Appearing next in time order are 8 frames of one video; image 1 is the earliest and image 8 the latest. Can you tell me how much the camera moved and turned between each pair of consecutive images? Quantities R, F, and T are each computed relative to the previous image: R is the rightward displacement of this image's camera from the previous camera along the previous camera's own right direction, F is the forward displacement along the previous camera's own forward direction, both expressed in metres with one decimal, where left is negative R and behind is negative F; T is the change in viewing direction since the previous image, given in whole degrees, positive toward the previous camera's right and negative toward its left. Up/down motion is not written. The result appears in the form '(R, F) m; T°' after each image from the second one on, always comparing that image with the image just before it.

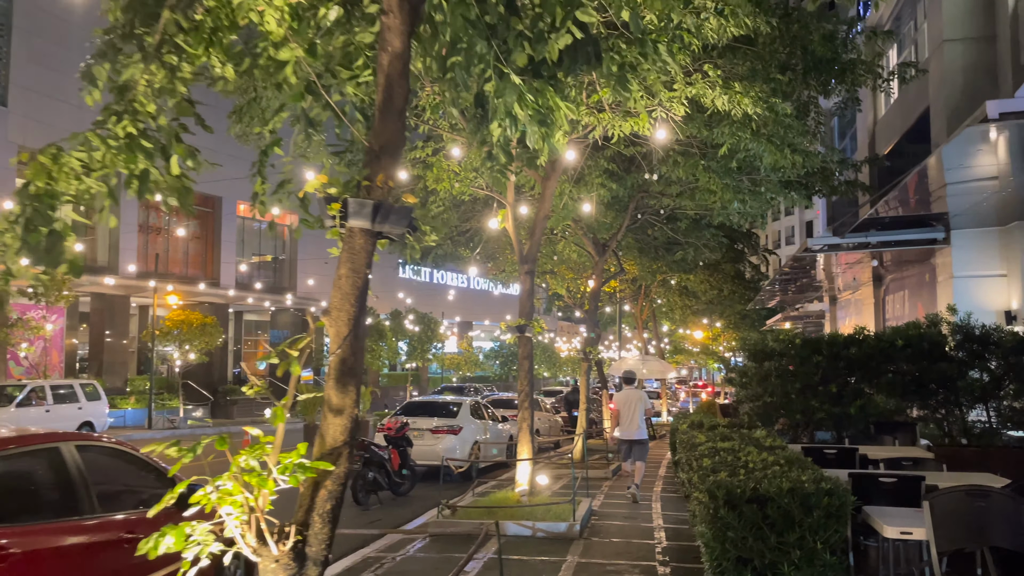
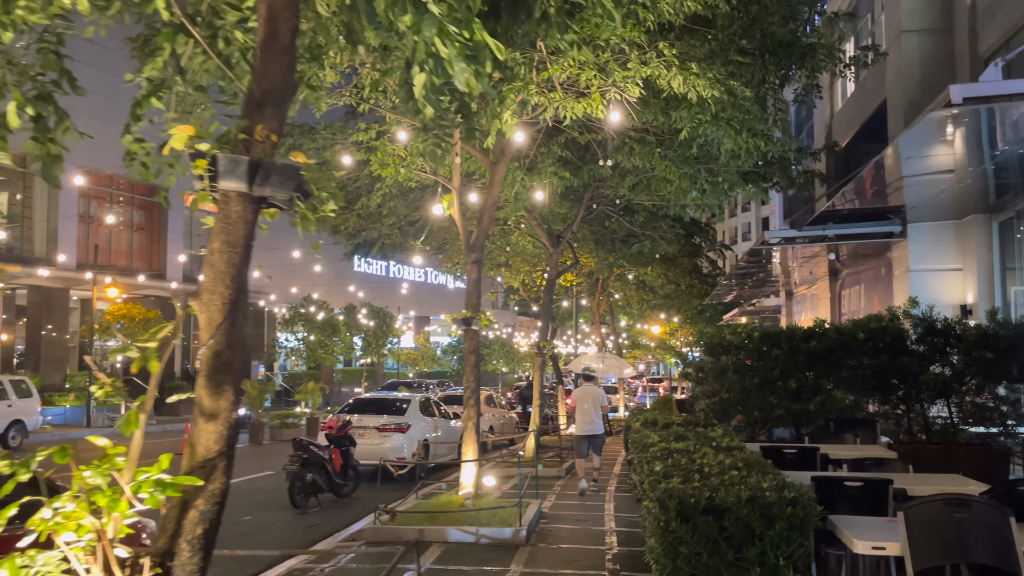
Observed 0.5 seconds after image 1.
(+0.2, +0.6) m; +3°
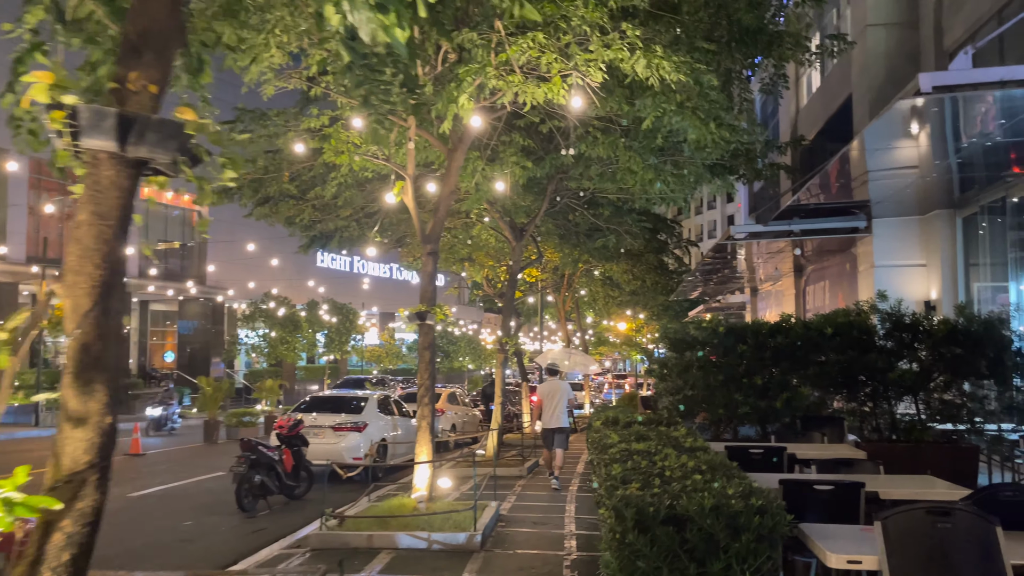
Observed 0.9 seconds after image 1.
(+0.1, +0.4) m; +2°
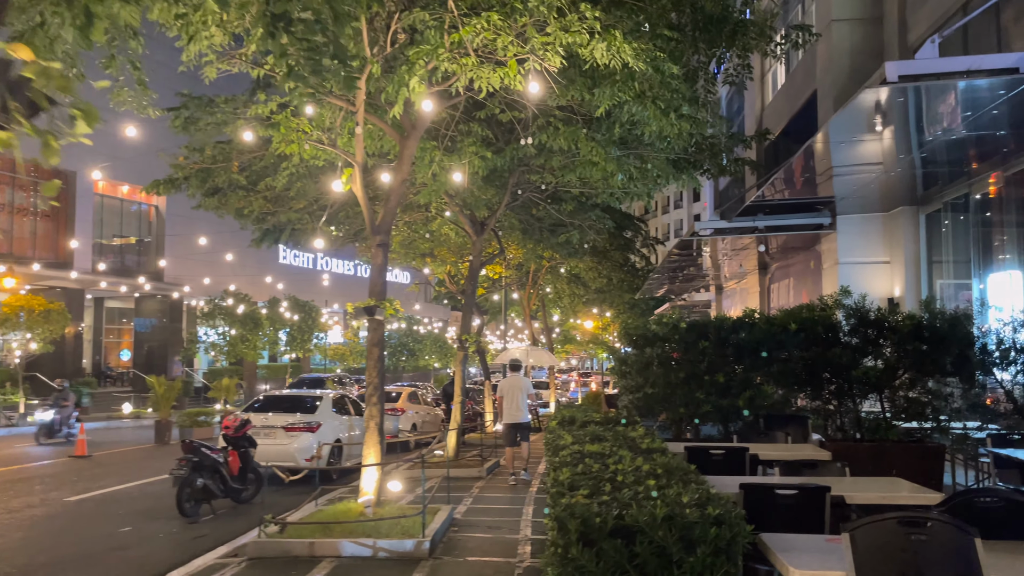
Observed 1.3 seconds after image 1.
(+0.2, +0.4) m; +2°
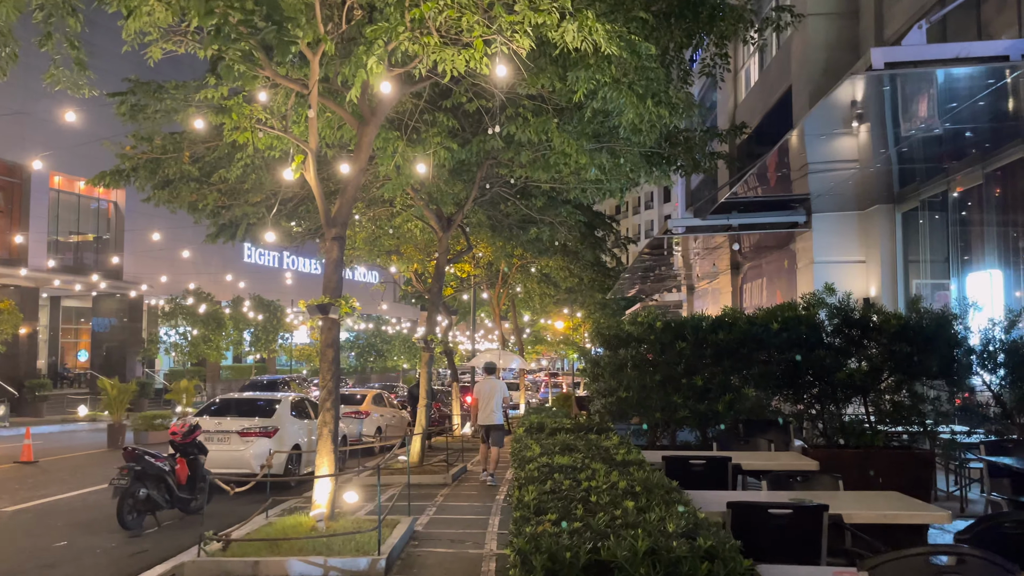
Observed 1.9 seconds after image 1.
(+0.1, +0.6) m; +2°
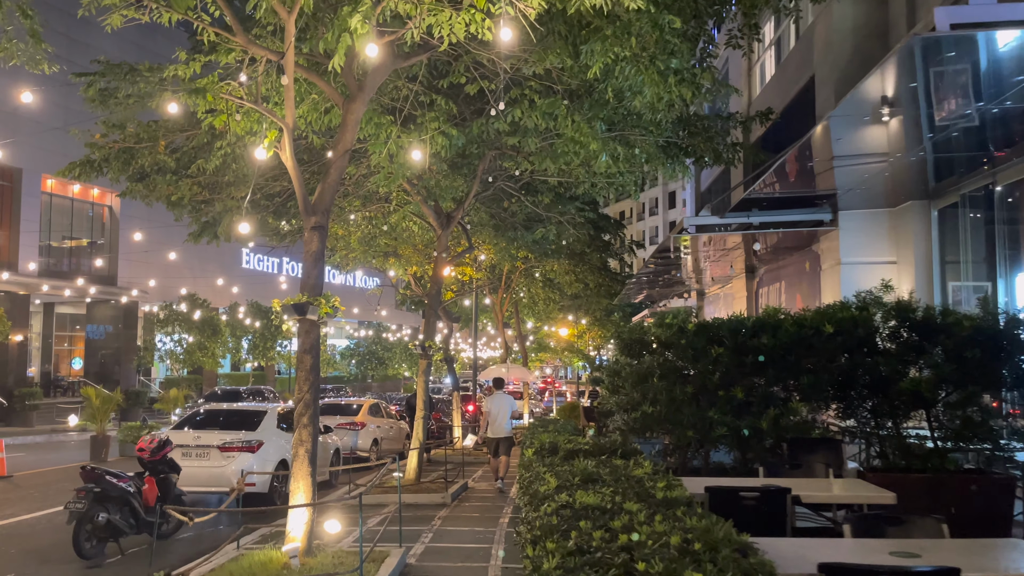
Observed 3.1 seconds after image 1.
(0.0, +1.1) m; 0°
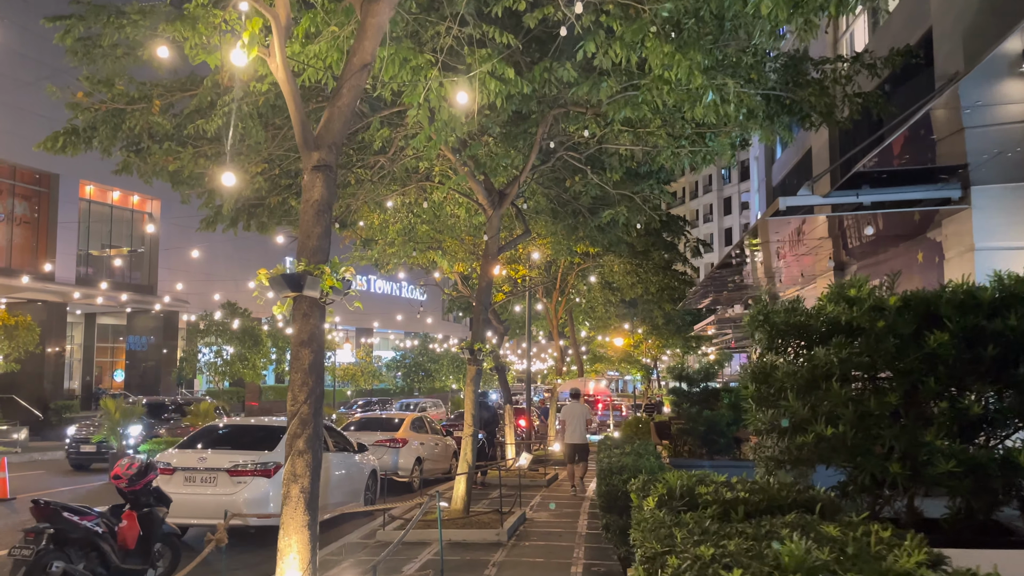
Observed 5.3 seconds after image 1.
(-0.3, +2.3) m; -3°
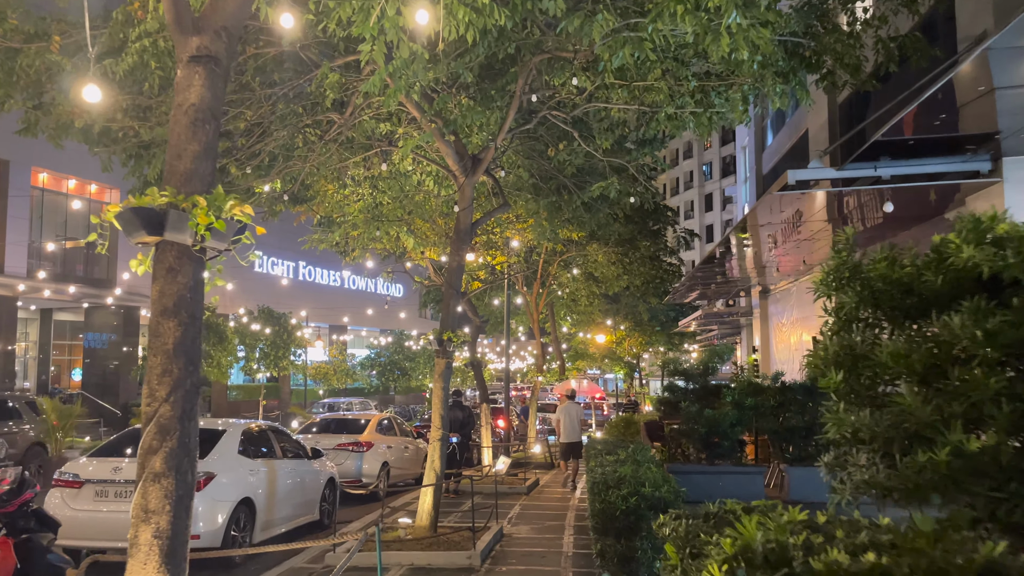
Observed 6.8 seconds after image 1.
(0.0, +1.5) m; +1°
